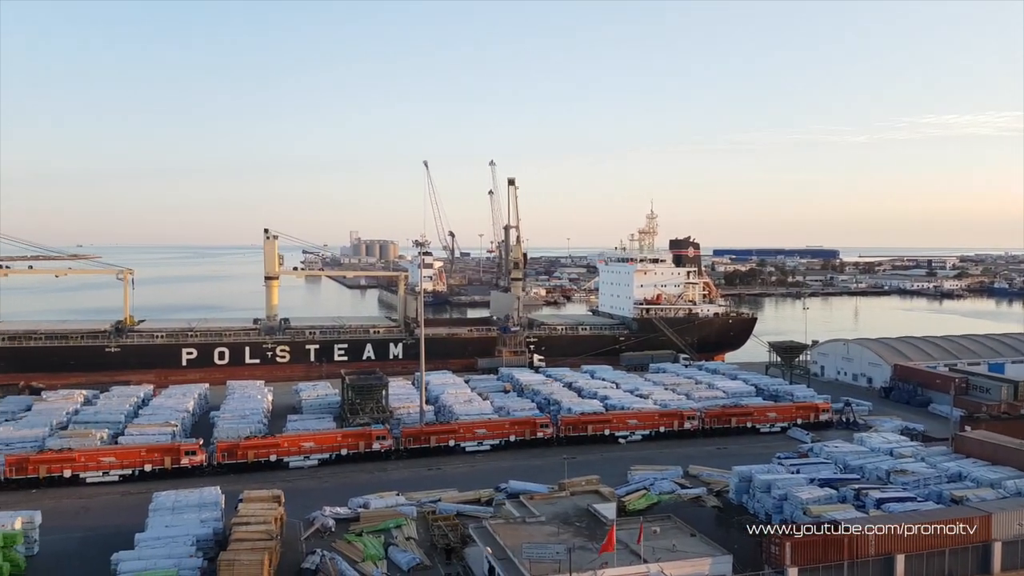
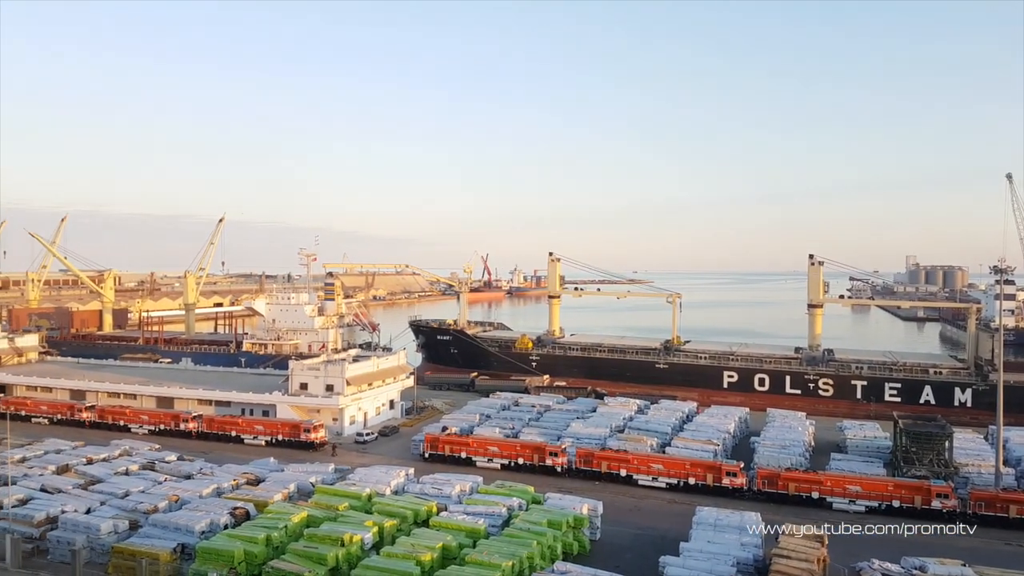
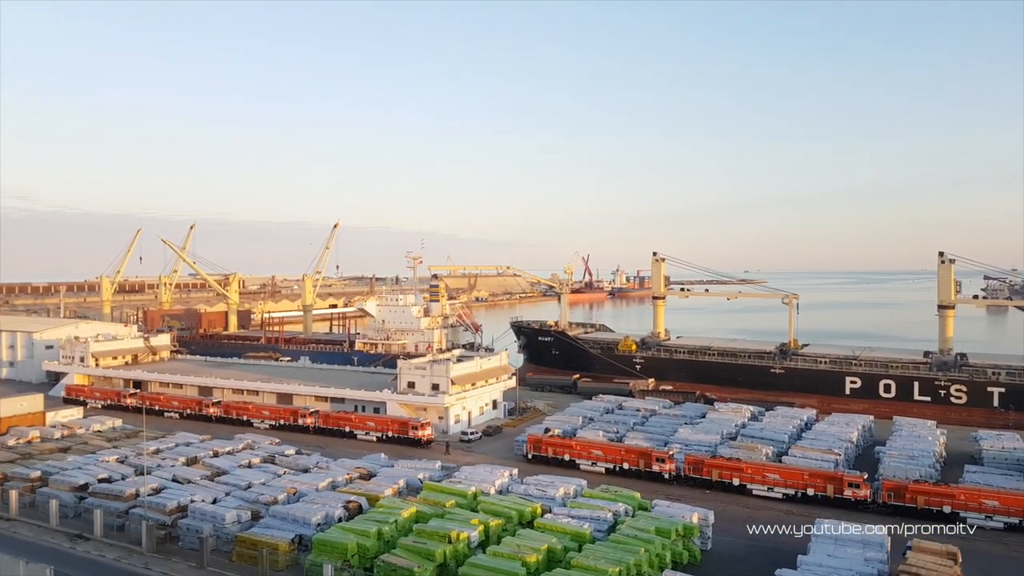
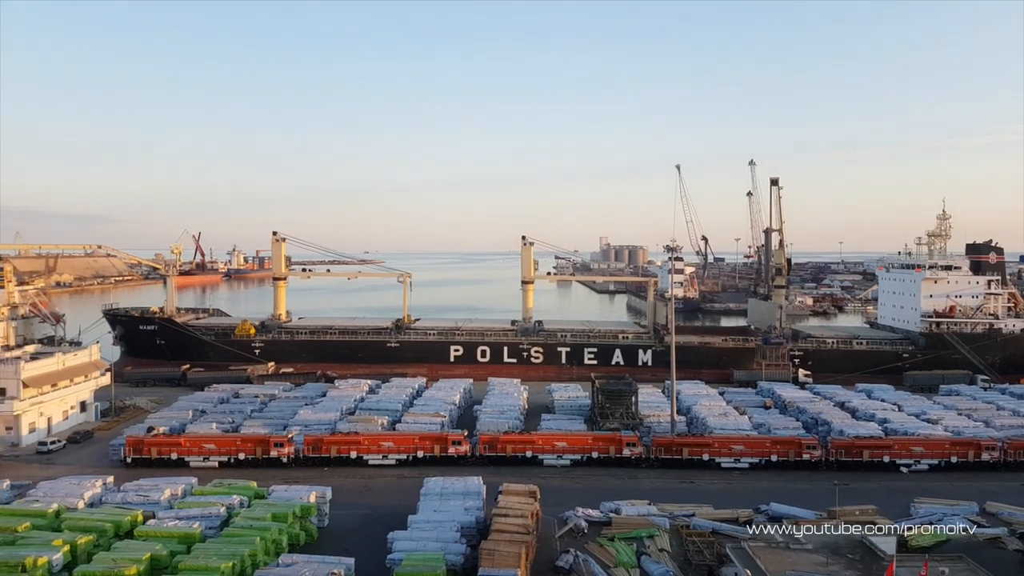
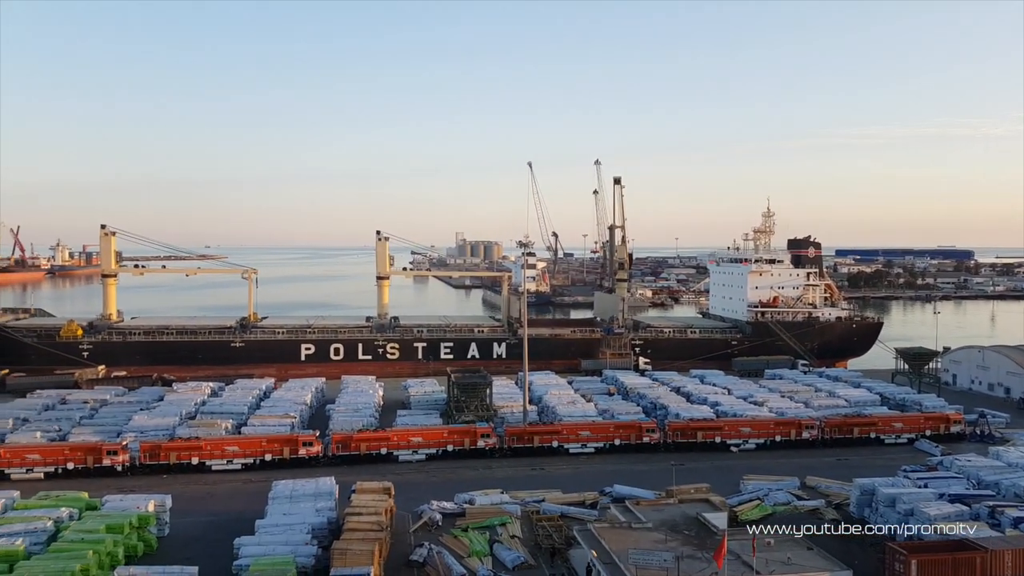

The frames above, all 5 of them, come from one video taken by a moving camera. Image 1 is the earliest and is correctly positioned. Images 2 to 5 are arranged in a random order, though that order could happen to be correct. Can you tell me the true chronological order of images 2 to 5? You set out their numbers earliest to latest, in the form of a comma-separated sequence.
5, 4, 2, 3
